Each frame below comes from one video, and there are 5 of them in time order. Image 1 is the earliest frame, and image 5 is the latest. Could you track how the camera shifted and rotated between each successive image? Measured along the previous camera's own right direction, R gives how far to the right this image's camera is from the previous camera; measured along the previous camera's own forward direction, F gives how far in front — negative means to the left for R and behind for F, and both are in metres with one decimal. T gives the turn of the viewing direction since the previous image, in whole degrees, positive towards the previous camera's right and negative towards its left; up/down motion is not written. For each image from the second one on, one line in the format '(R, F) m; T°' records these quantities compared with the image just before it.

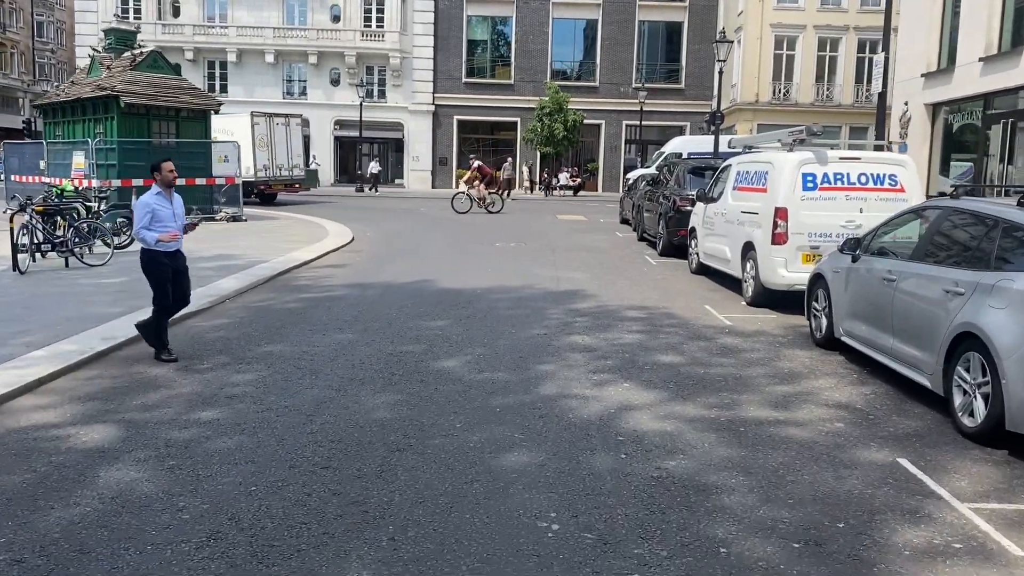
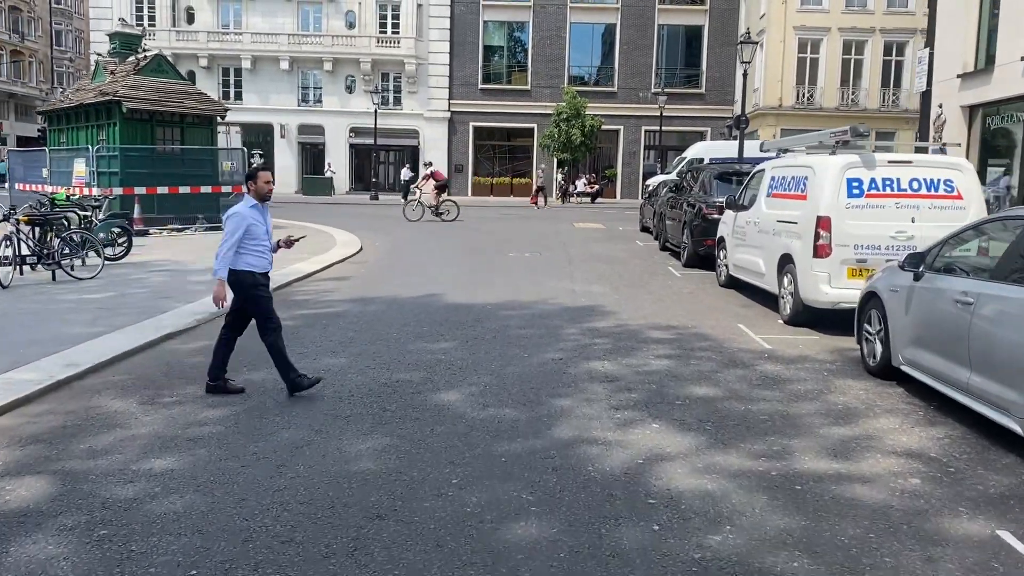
(+0.1, +0.9) m; -1°
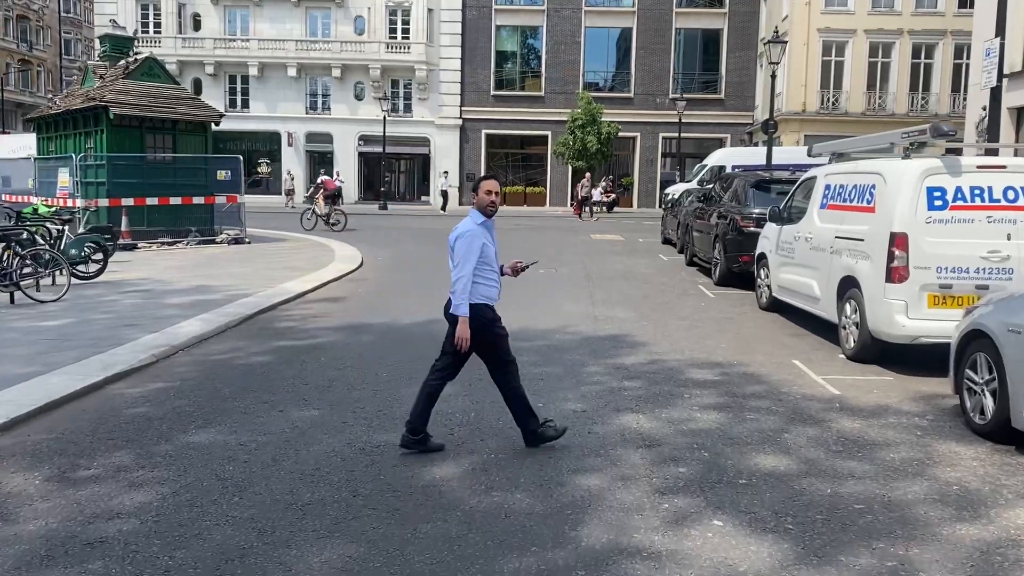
(0.0, +1.5) m; -1°
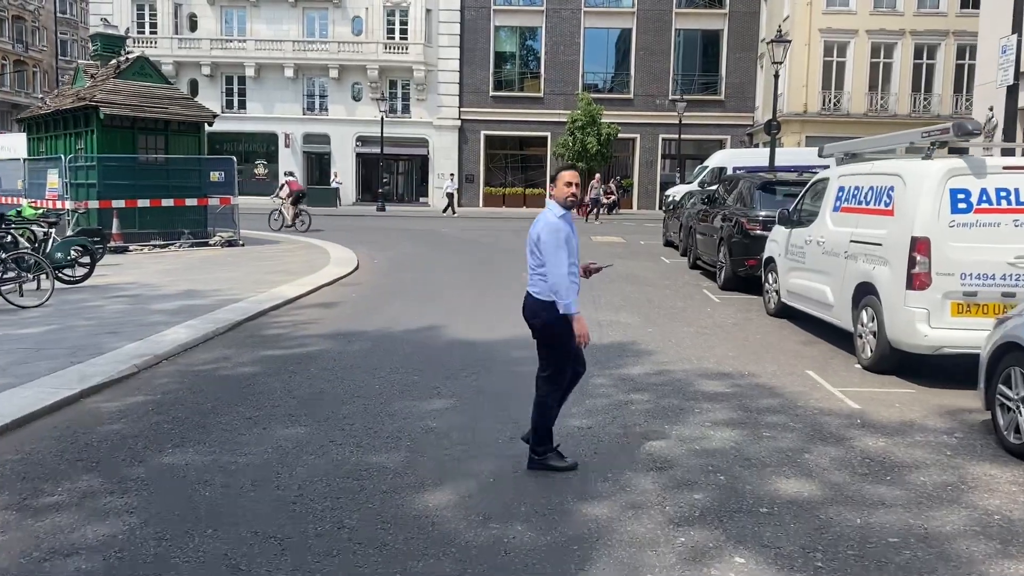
(0.0, +0.4) m; 0°
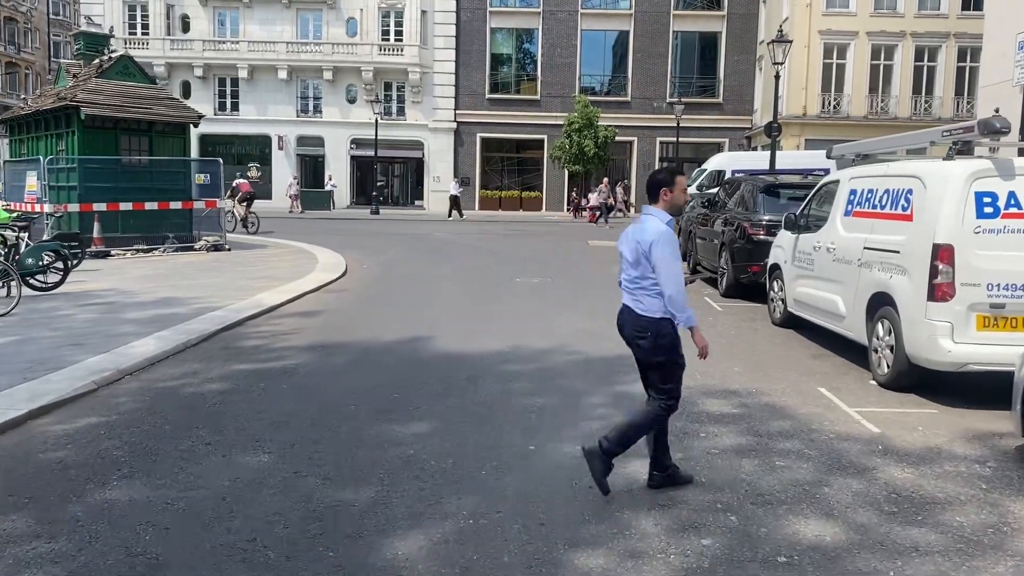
(+0.1, +0.6) m; 0°
